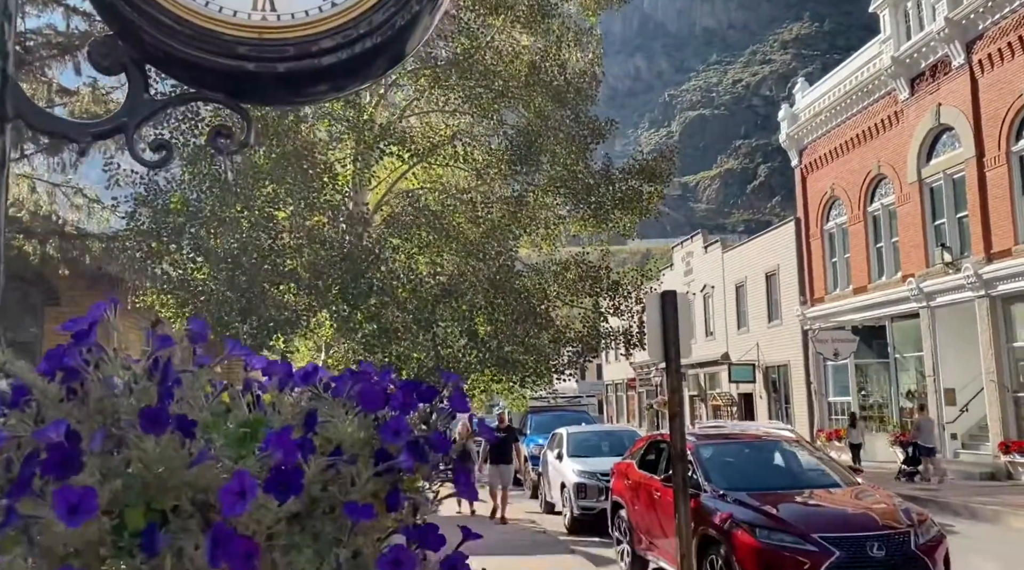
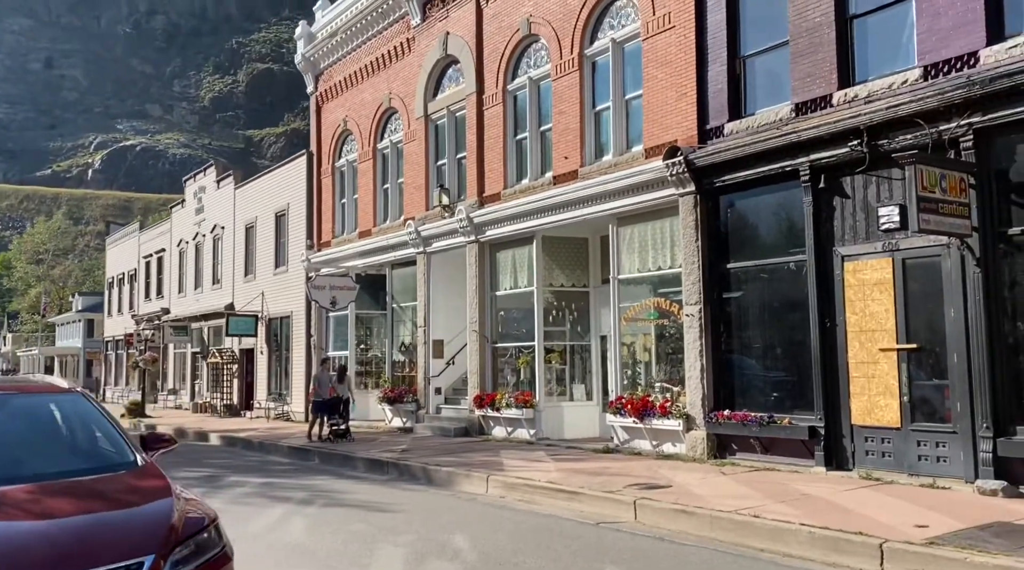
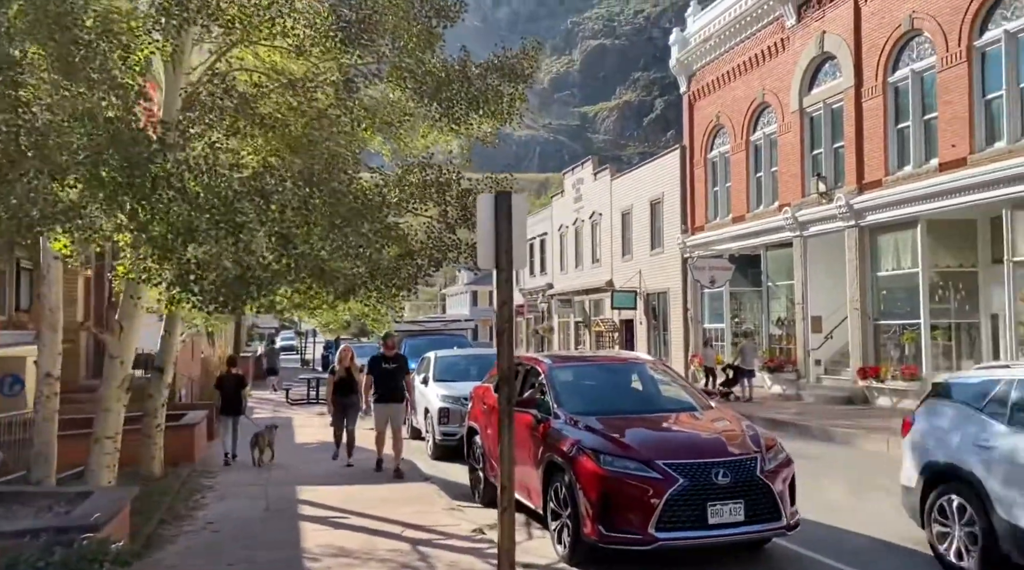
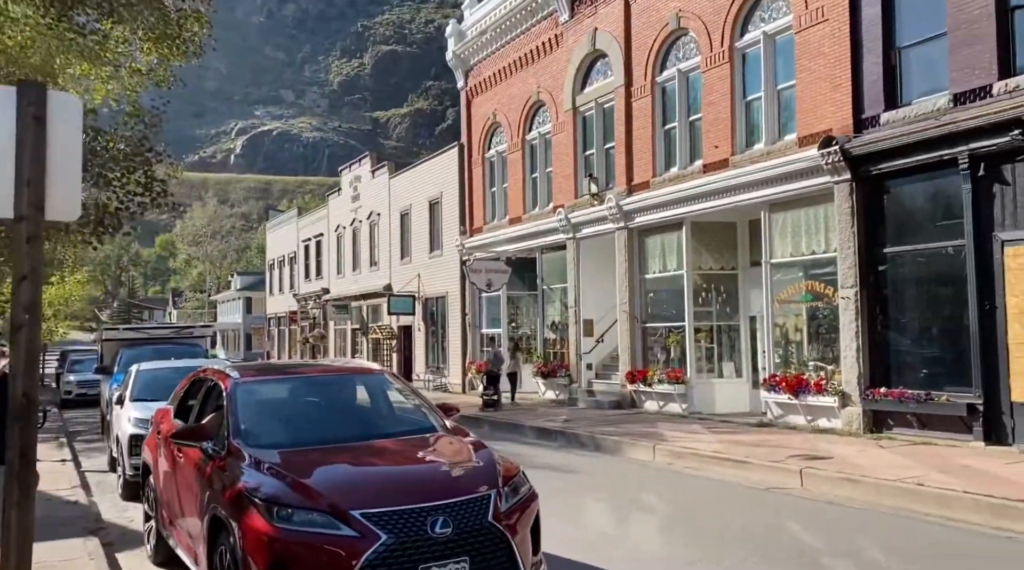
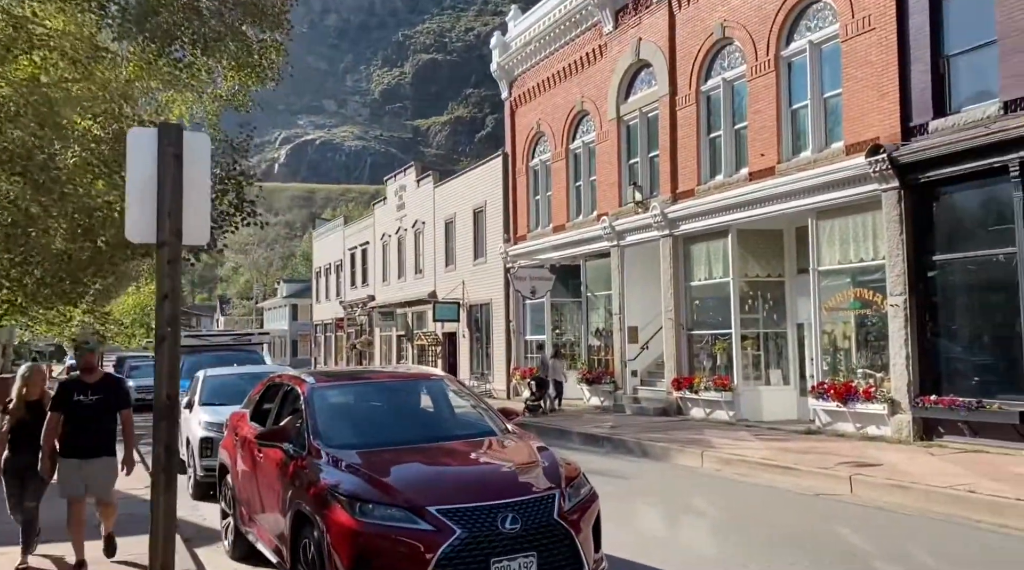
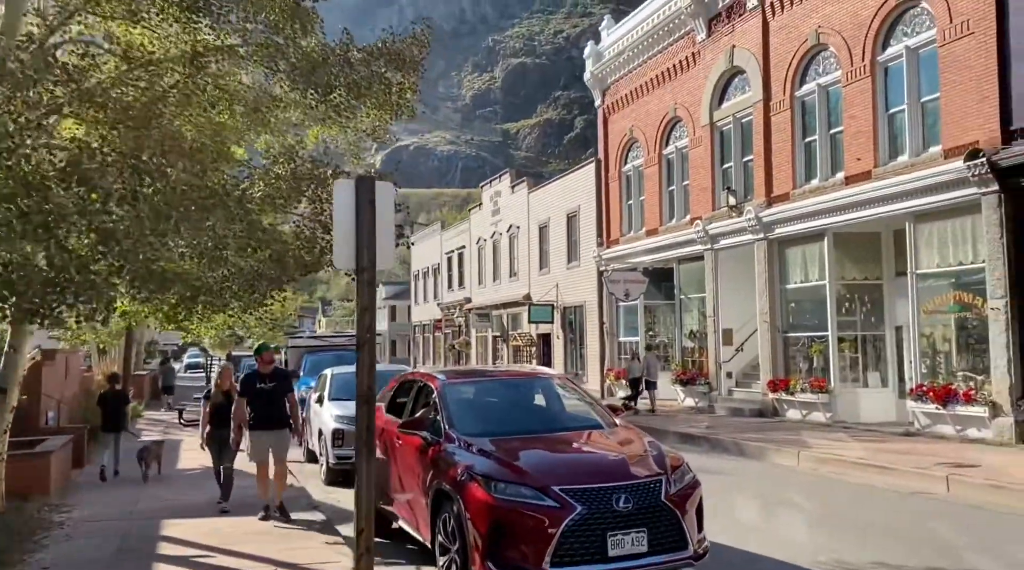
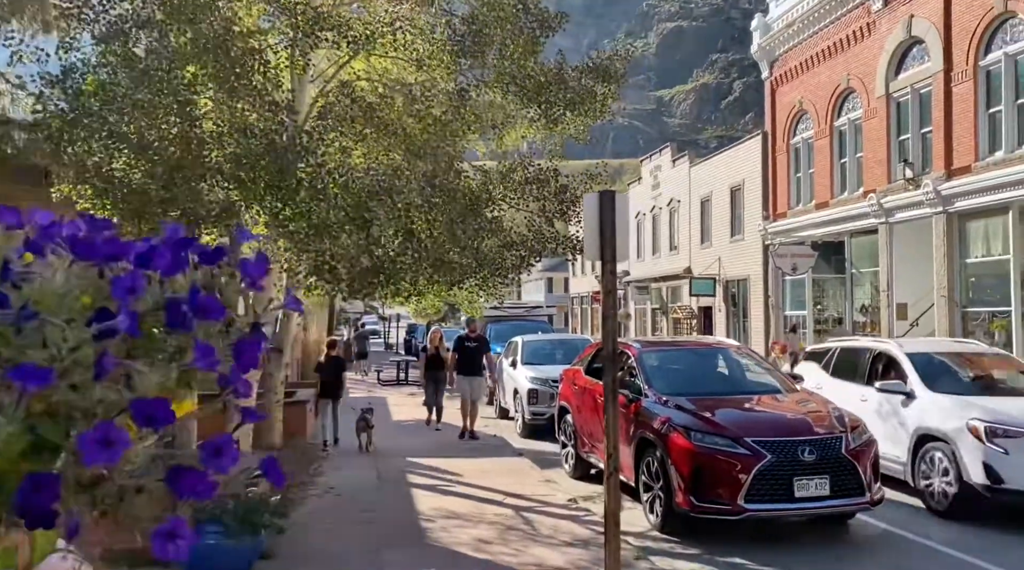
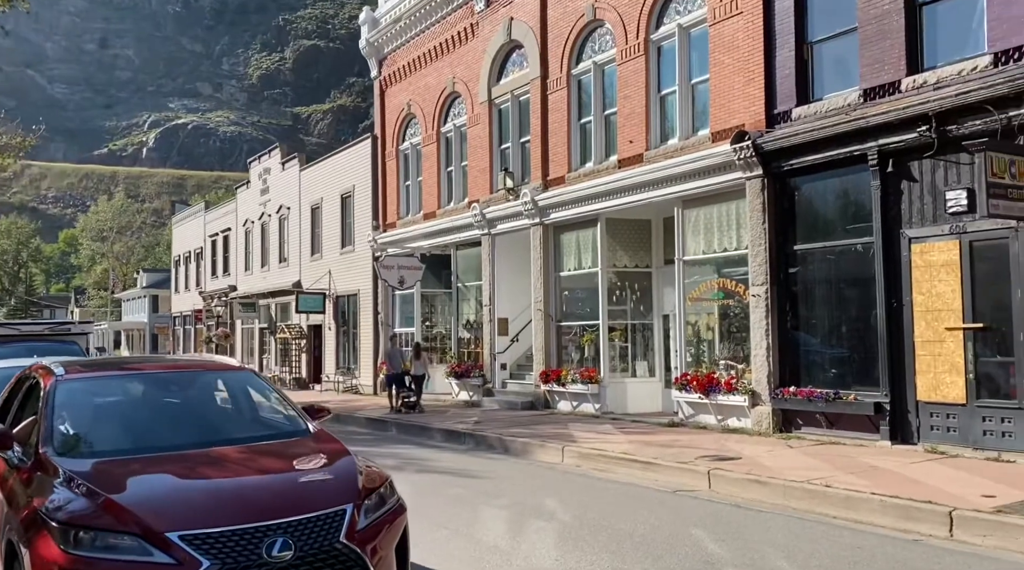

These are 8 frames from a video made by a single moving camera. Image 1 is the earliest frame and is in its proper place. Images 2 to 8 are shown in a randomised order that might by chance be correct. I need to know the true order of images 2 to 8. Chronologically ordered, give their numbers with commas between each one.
7, 3, 6, 5, 4, 8, 2
